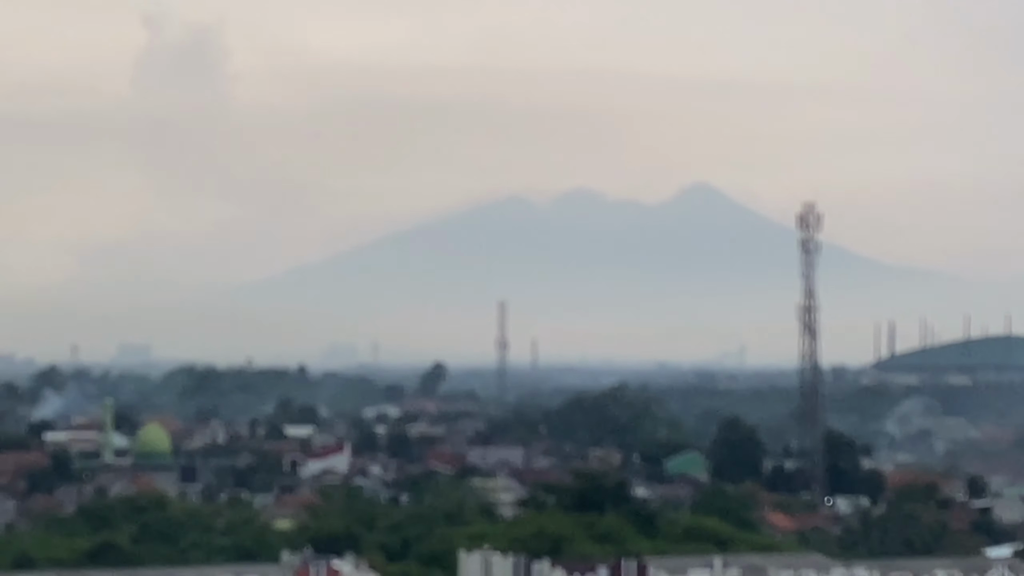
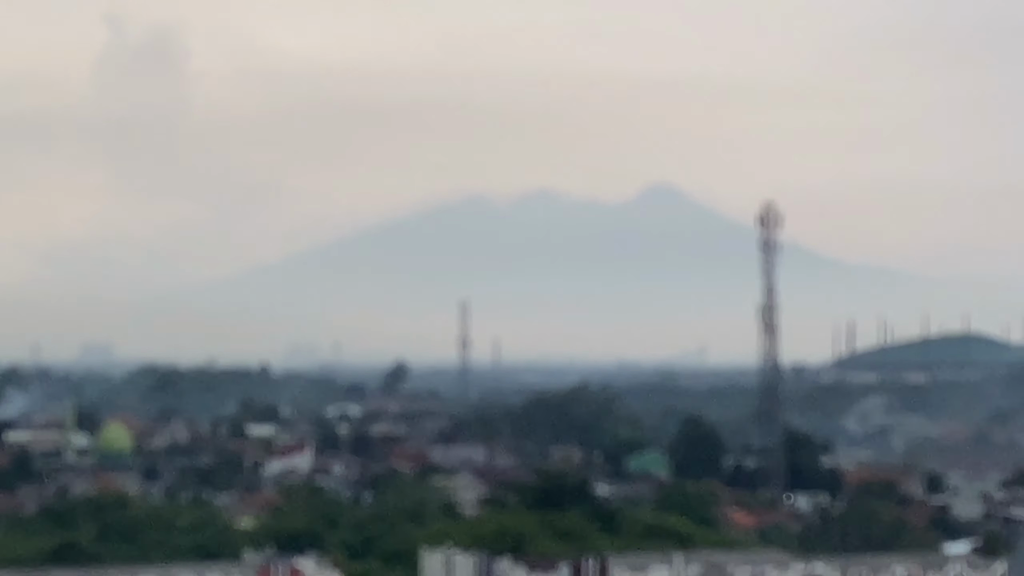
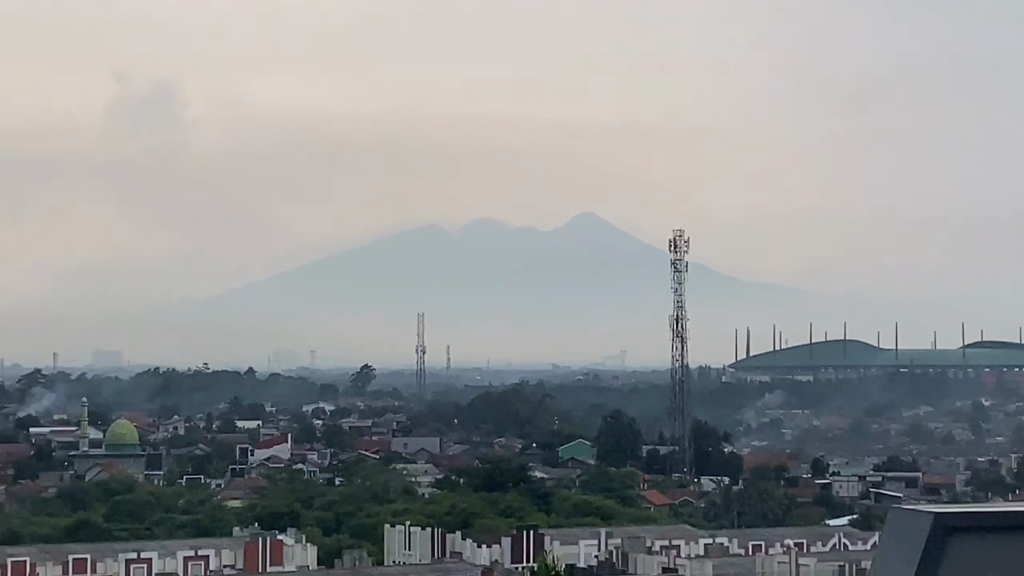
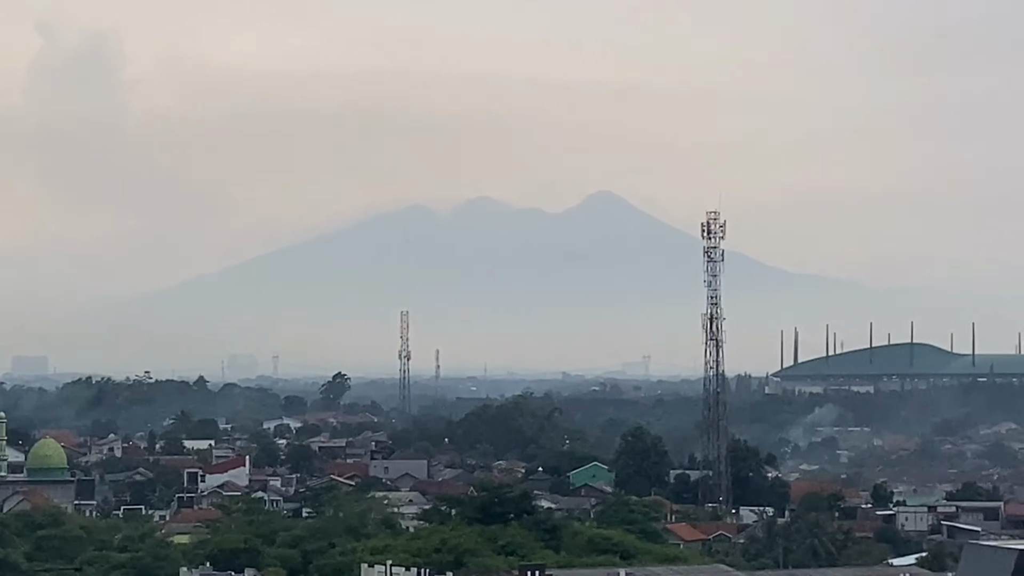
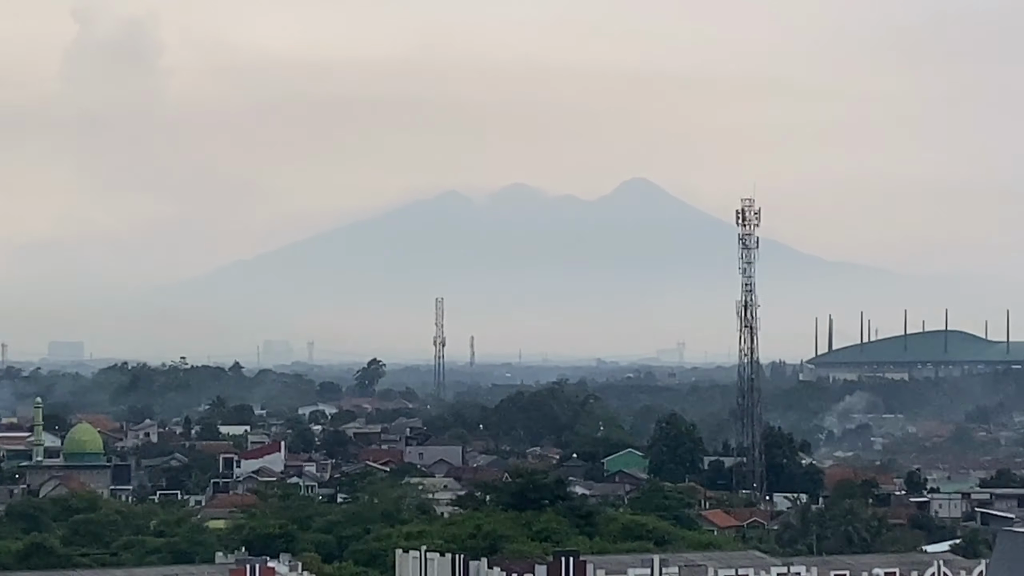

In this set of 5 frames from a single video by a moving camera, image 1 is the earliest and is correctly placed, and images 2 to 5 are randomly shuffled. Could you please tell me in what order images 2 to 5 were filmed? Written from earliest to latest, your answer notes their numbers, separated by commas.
2, 5, 4, 3
